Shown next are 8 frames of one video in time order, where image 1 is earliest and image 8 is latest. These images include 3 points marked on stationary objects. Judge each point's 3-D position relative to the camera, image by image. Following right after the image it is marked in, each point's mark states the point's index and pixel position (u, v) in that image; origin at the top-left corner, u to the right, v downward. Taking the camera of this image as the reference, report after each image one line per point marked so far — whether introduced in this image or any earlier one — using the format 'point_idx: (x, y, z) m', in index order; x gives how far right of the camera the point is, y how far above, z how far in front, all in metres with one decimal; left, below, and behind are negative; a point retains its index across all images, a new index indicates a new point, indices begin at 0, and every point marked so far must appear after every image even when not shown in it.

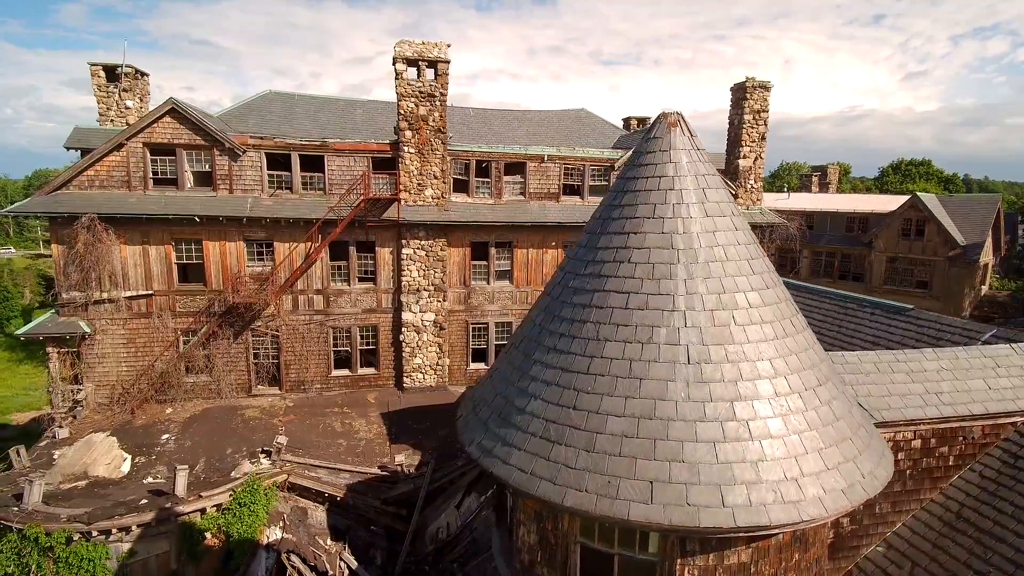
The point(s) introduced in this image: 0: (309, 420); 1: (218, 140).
0: (-5.9, -3.8, +16.7) m
1: (-8.4, +4.3, +16.6) m
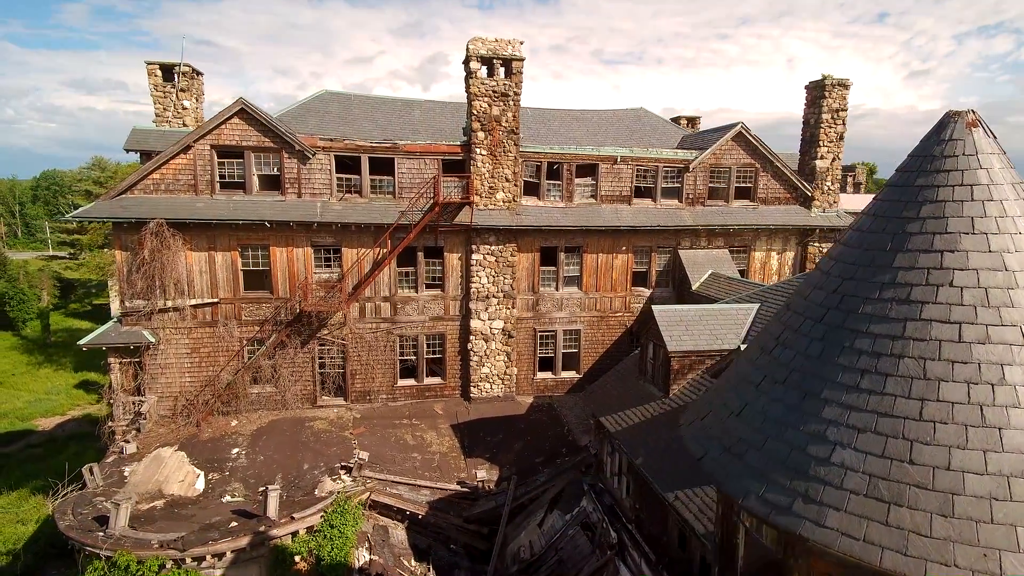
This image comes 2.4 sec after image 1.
0: (-3.7, -4.0, +16.1) m
1: (-6.3, +4.1, +16.0) m
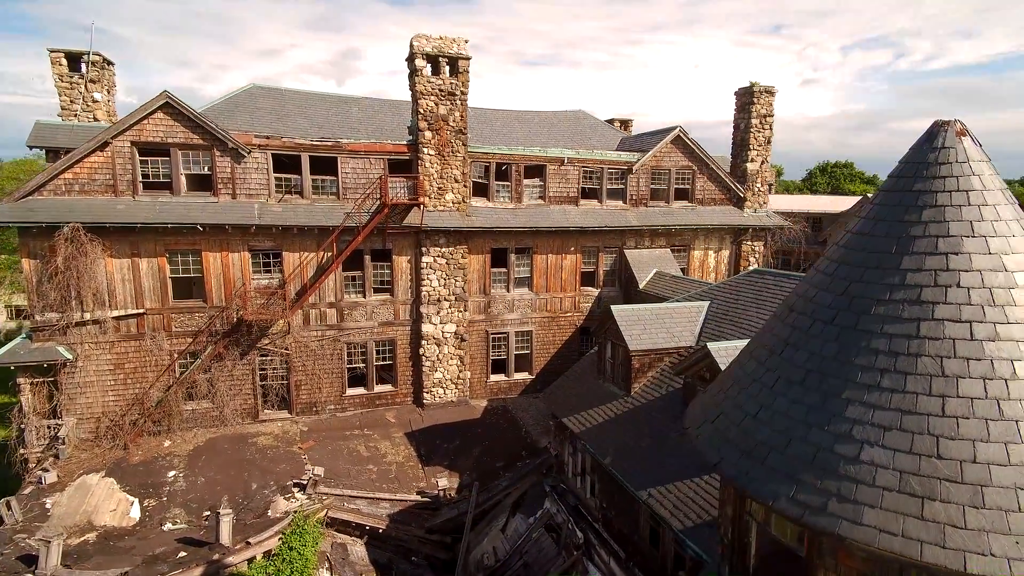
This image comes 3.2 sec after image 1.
0: (-4.9, -4.2, +15.4) m
1: (-7.6, +3.9, +14.9) m
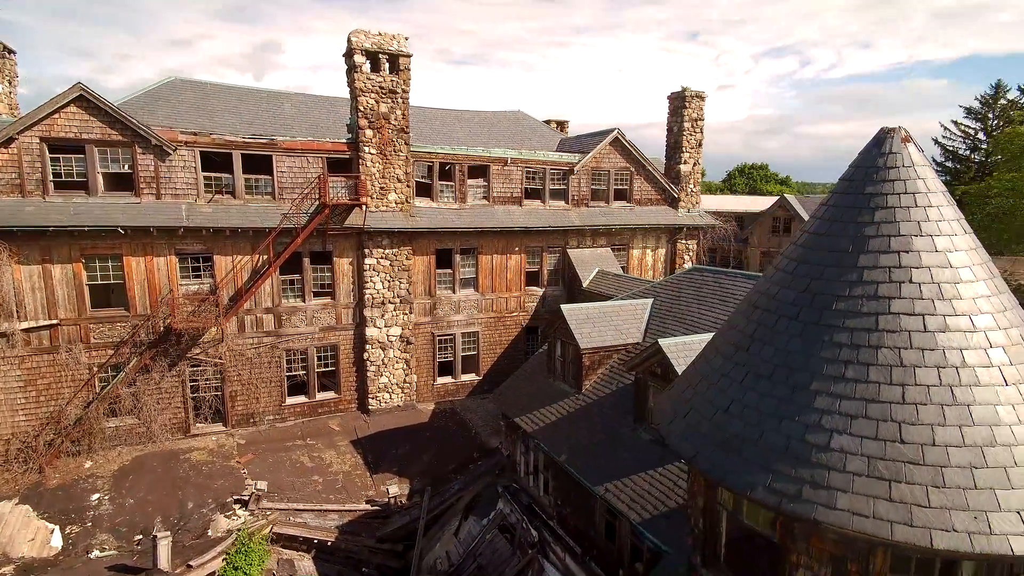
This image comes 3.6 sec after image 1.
0: (-6.1, -4.3, +14.7) m
1: (-8.9, +3.7, +13.9) m
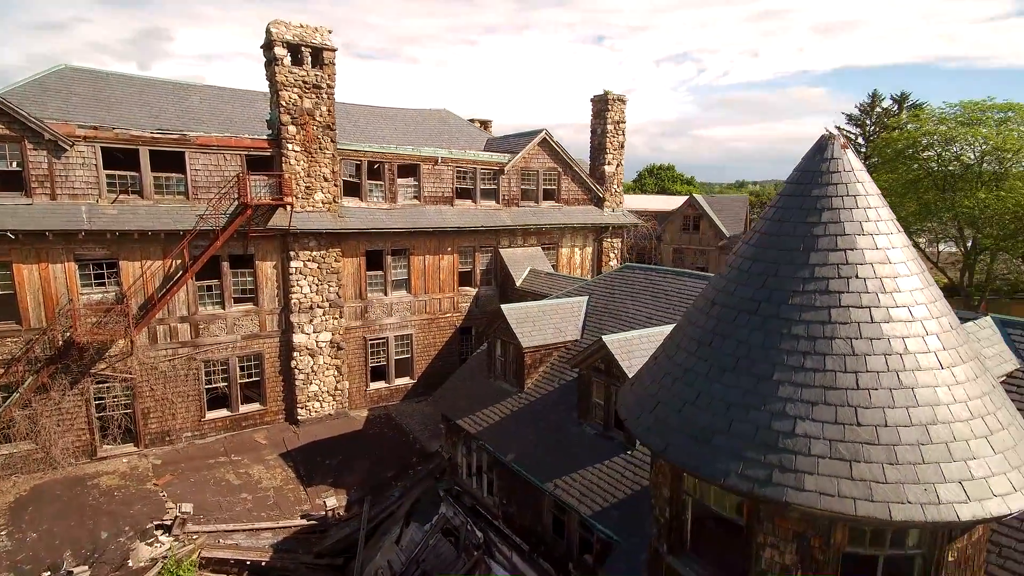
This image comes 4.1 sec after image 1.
0: (-7.6, -4.5, +13.6) m
1: (-10.4, +3.5, +12.4) m
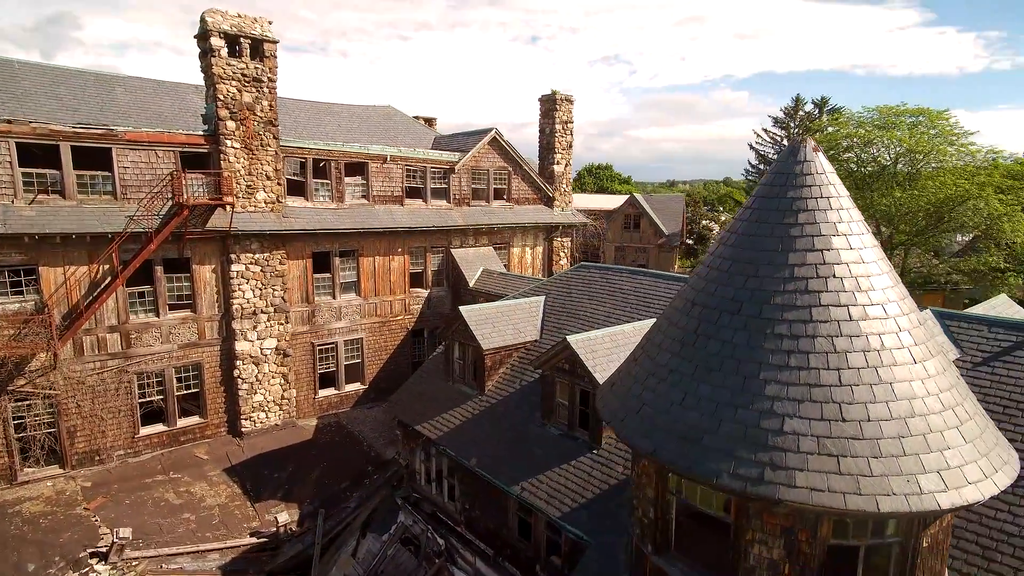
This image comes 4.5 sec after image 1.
0: (-8.5, -4.6, +12.6) m
1: (-11.3, +3.3, +11.1) m
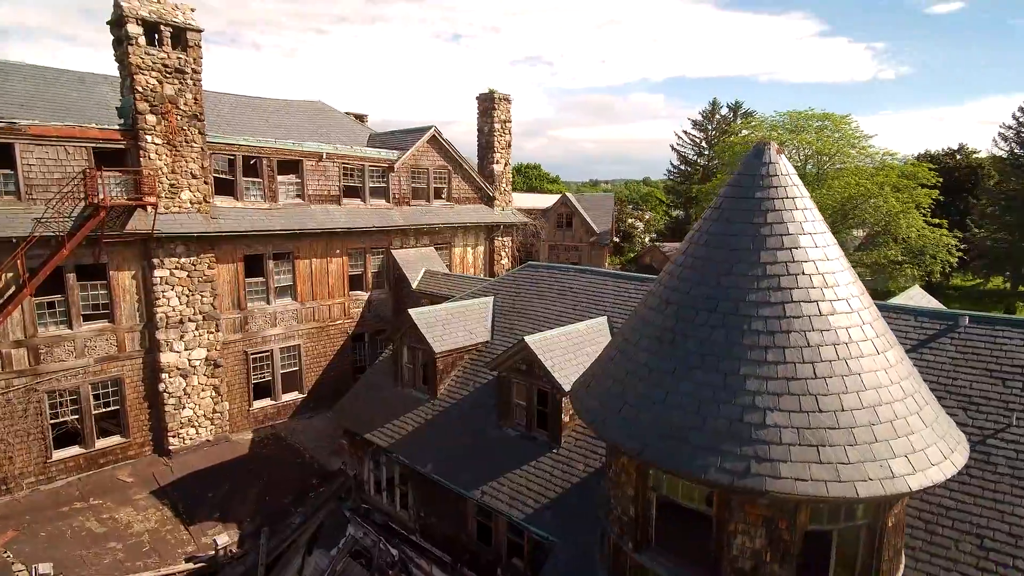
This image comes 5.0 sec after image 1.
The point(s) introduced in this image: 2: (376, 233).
0: (-9.4, -4.8, +11.4) m
1: (-12.1, +3.0, +9.5) m
2: (-4.3, +1.7, +18.1) m
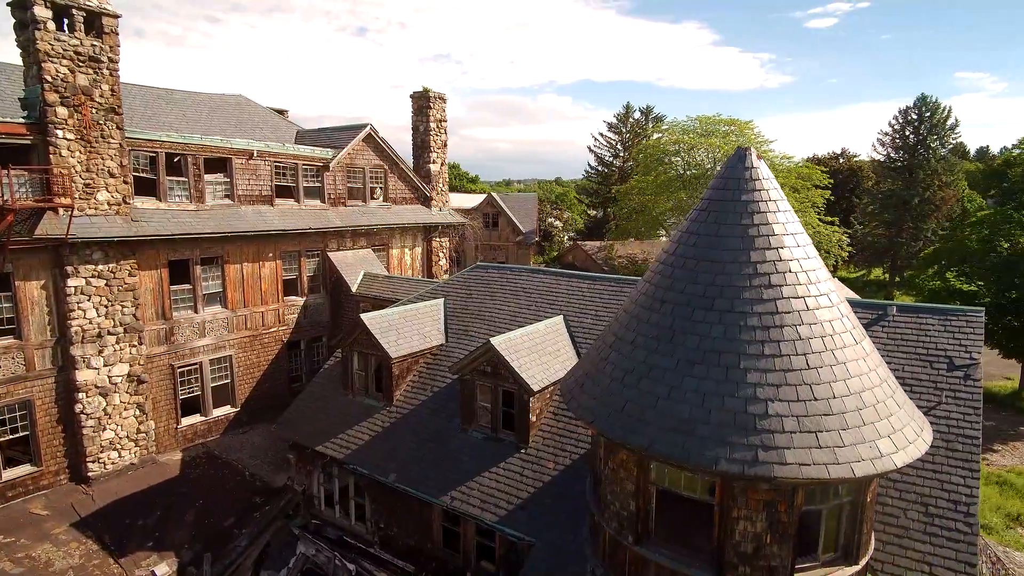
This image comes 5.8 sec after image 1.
0: (-9.9, -5.1, +10.0) m
1: (-12.6, +2.7, +7.7) m
2: (-6.0, +1.6, +17.3) m
